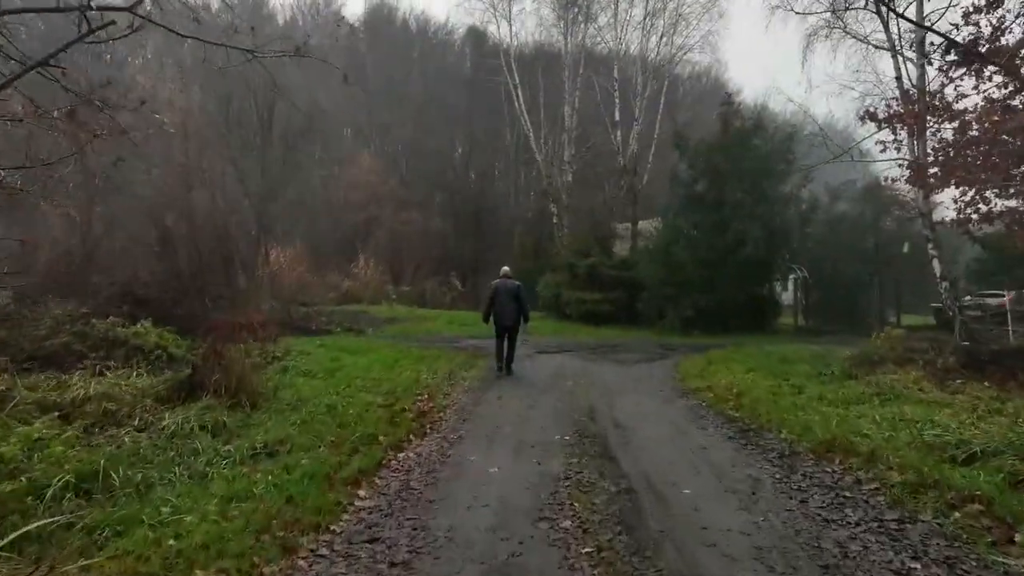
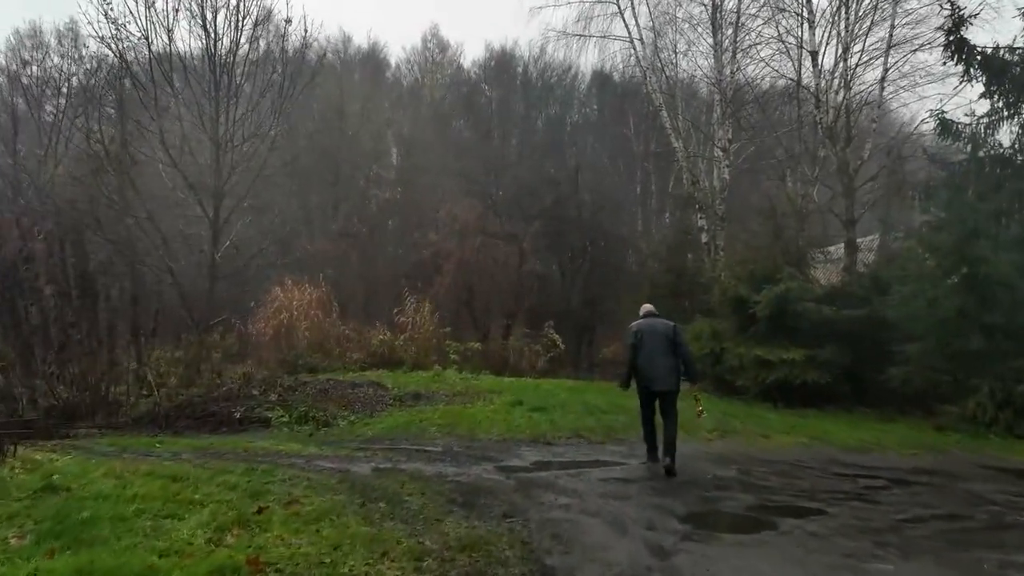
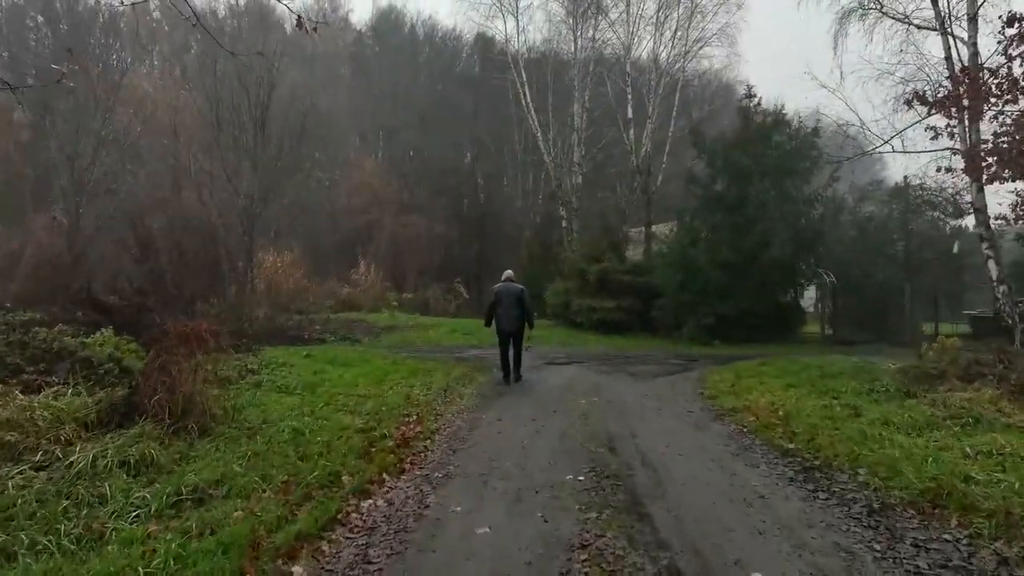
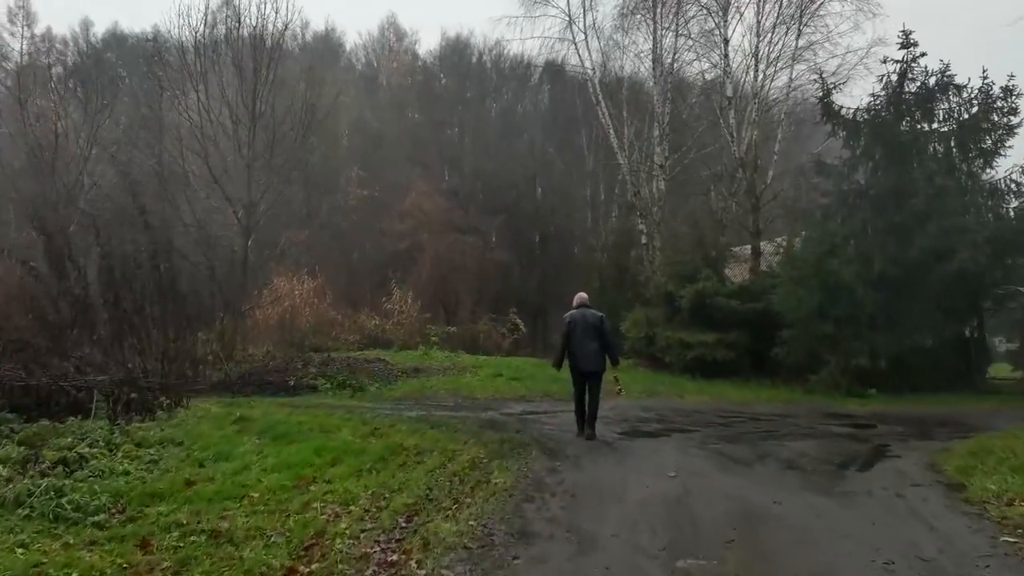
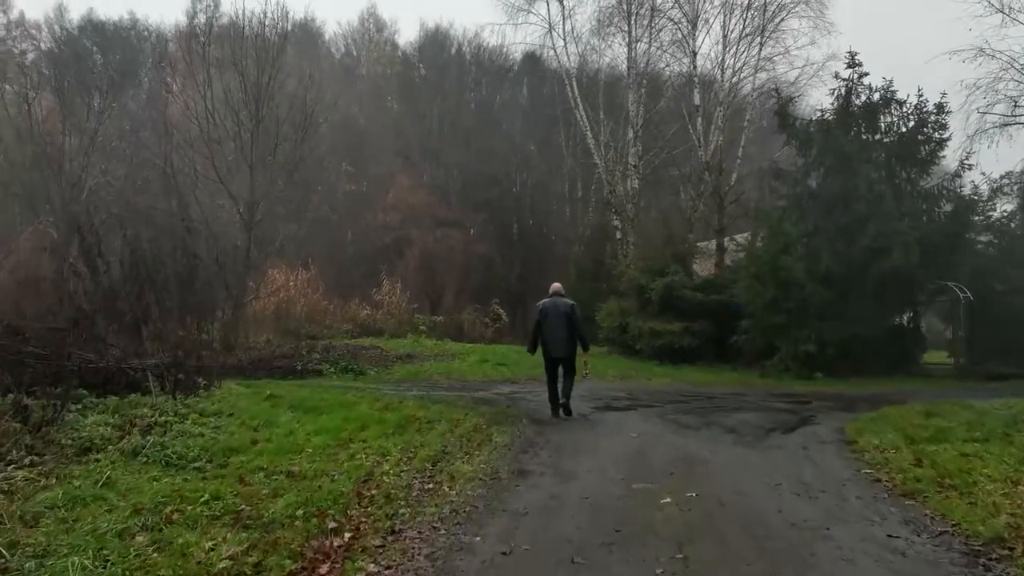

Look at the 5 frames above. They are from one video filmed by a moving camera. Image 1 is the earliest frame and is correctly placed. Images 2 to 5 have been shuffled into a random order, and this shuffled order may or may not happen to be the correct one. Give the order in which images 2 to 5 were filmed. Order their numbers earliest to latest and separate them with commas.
3, 5, 4, 2
